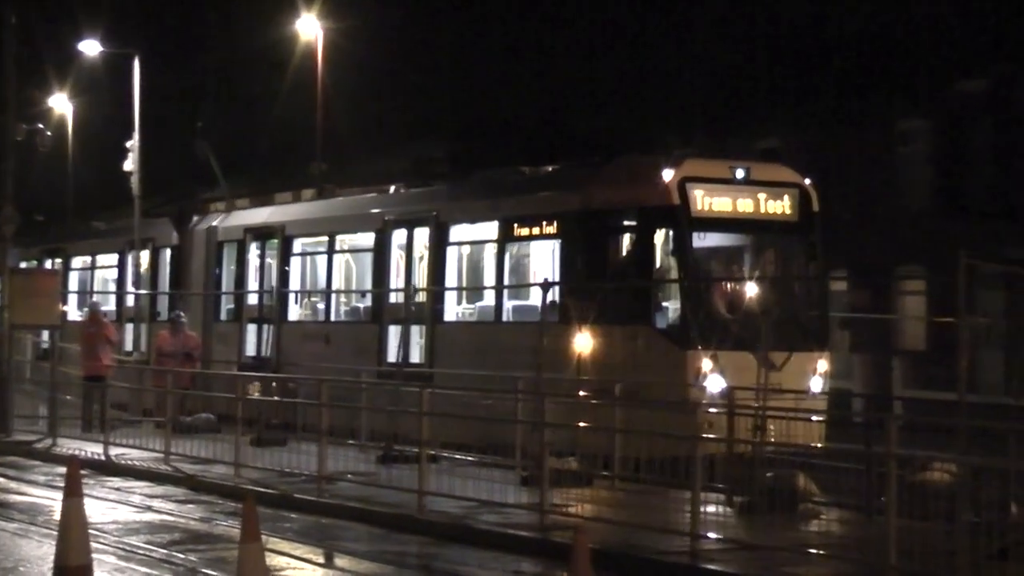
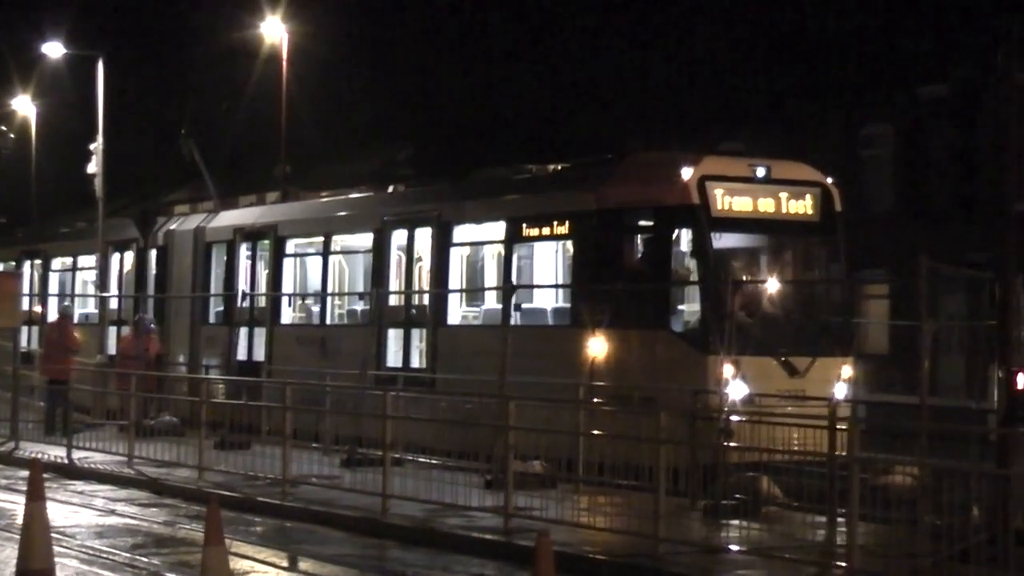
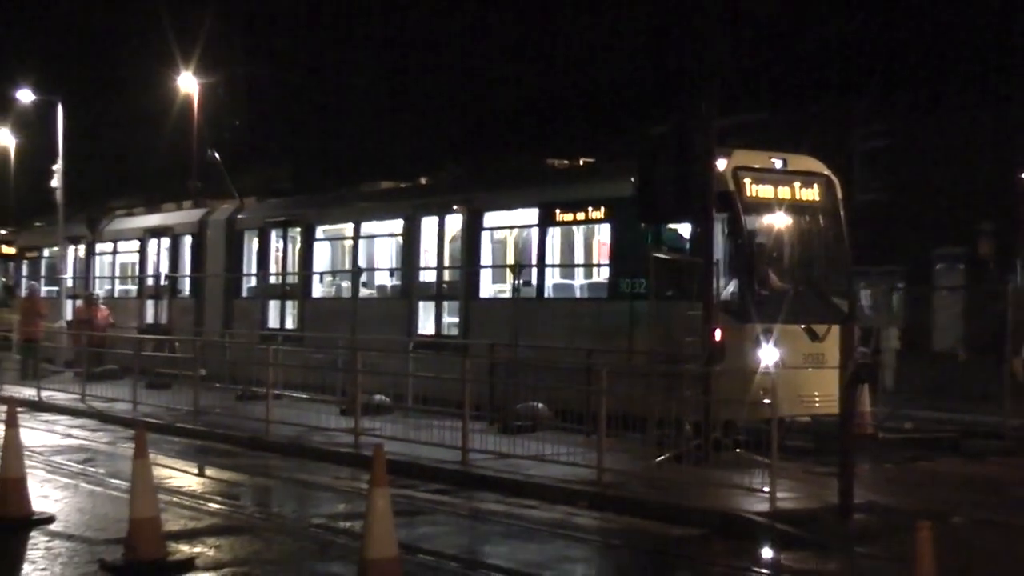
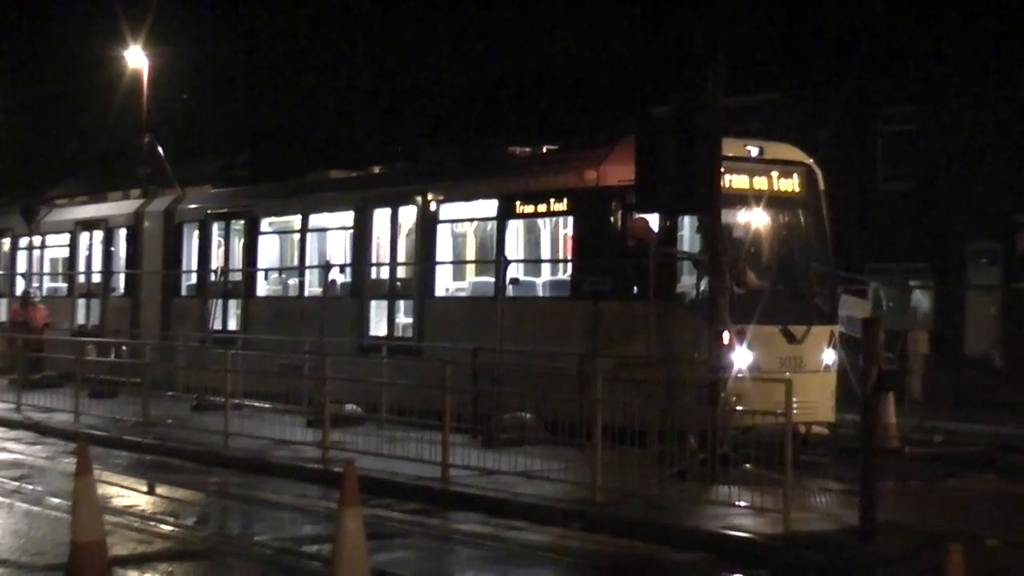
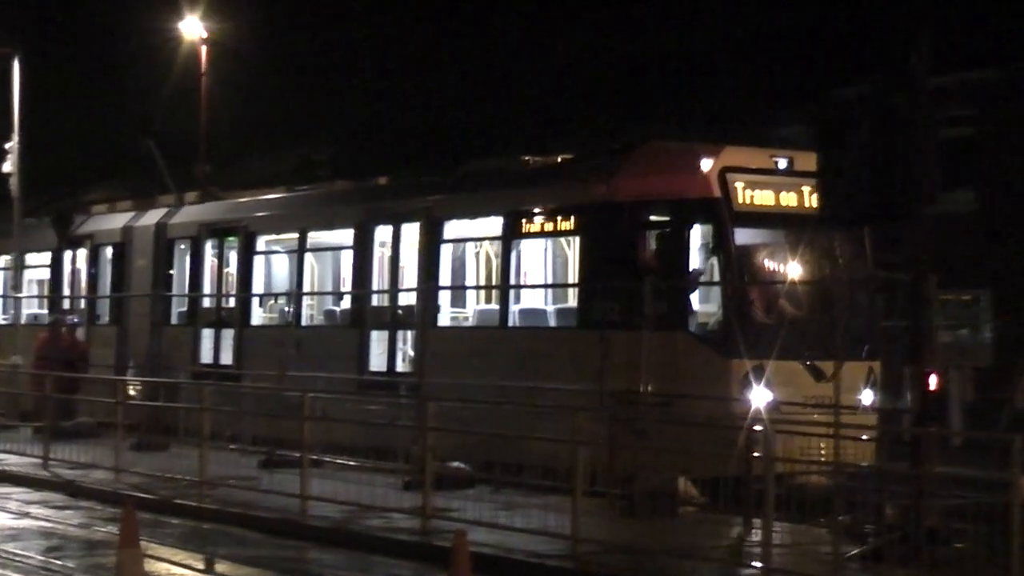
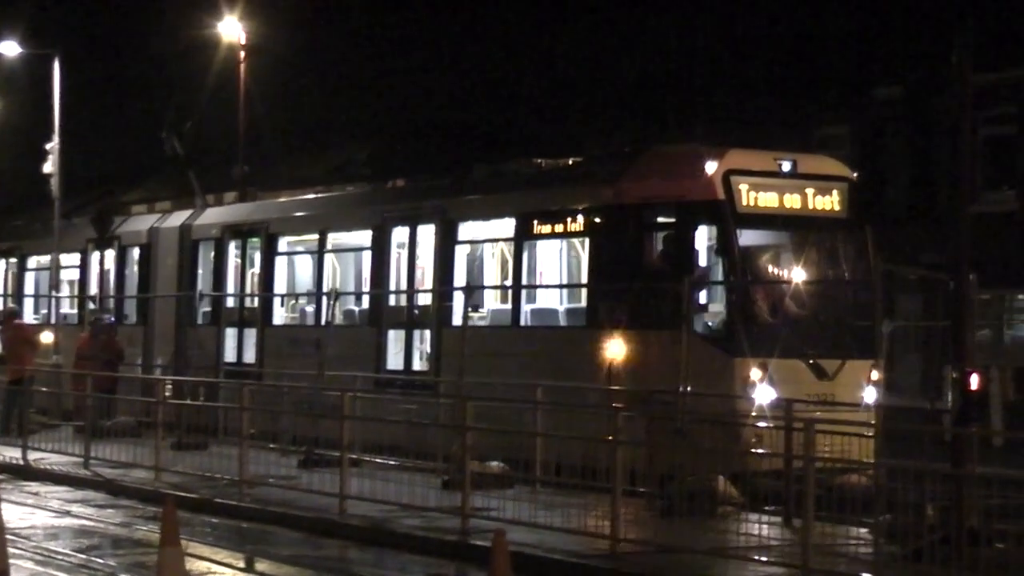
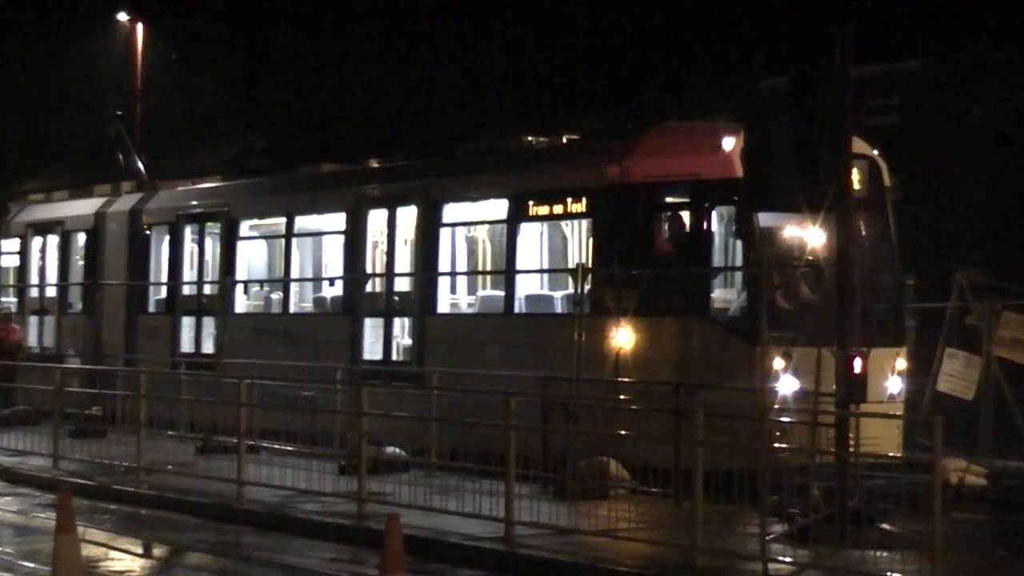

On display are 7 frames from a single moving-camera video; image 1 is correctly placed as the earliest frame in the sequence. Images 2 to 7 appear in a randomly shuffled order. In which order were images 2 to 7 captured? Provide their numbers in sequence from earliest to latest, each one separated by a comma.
2, 6, 5, 7, 4, 3
